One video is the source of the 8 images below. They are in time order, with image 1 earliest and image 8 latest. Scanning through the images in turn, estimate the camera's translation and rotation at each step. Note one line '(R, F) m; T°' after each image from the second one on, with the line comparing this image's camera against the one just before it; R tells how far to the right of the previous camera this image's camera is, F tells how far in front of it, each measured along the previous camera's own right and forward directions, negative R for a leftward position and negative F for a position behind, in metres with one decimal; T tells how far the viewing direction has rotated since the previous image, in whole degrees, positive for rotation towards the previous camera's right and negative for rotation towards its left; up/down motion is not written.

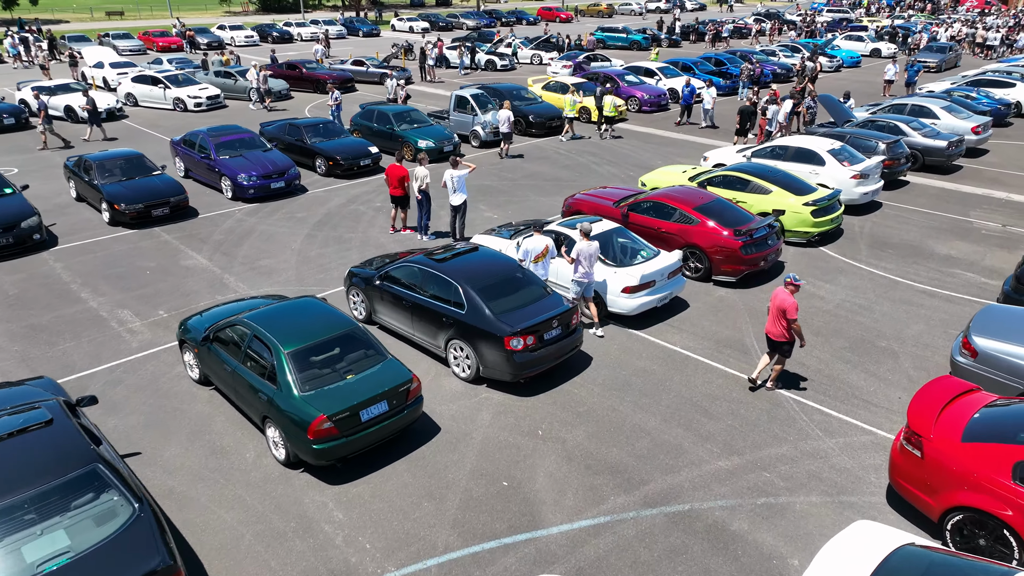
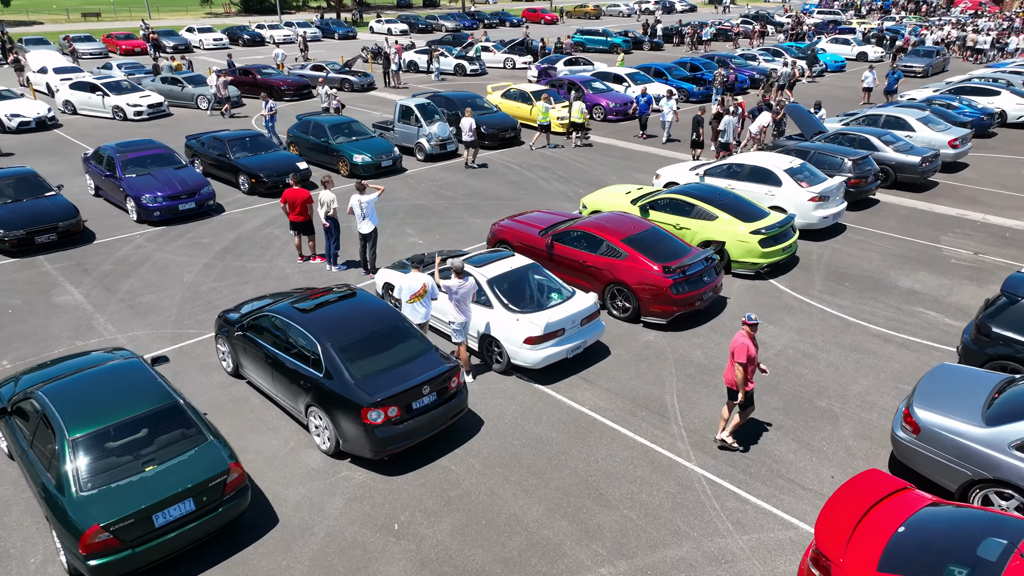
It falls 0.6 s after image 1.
(+1.6, +1.3) m; 0°
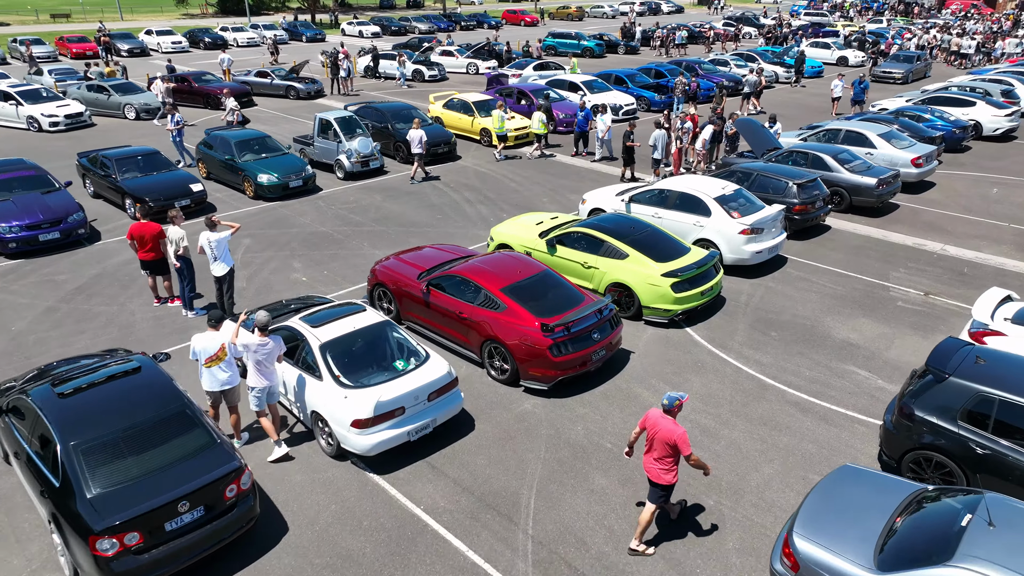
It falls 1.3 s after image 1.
(+2.0, +1.6) m; 0°
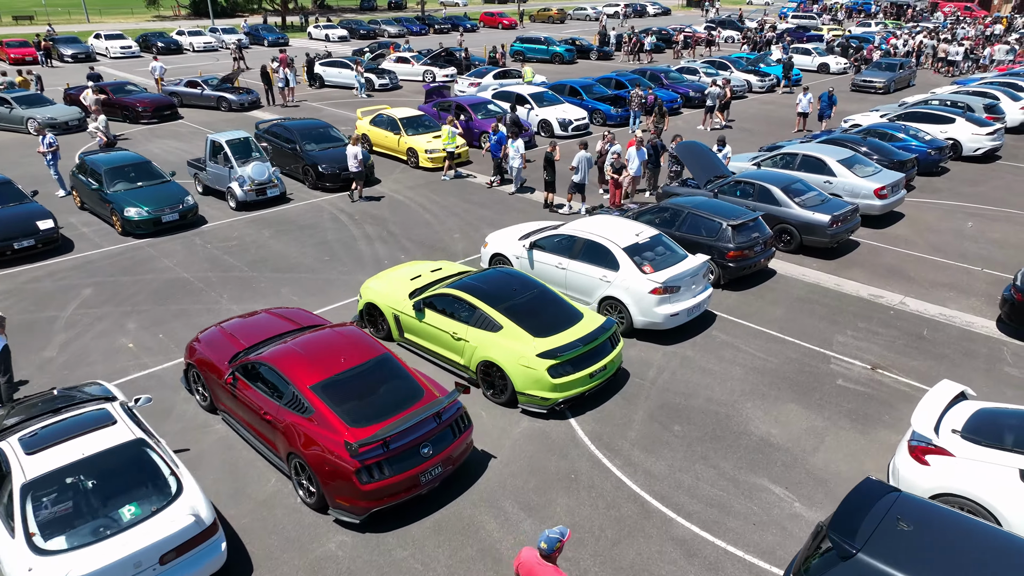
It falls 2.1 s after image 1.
(+2.1, +2.1) m; 0°
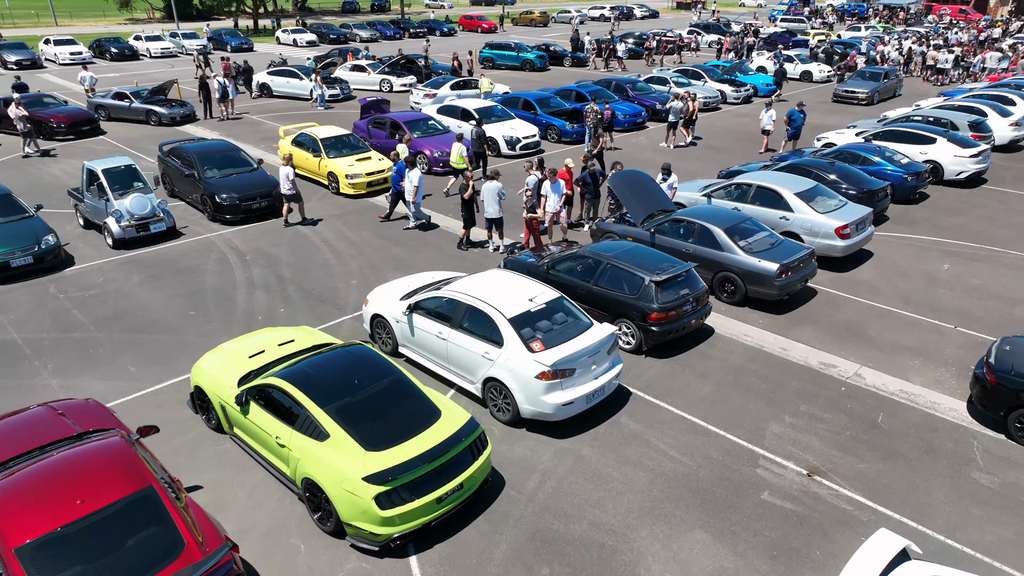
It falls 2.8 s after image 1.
(+1.8, +1.9) m; 0°
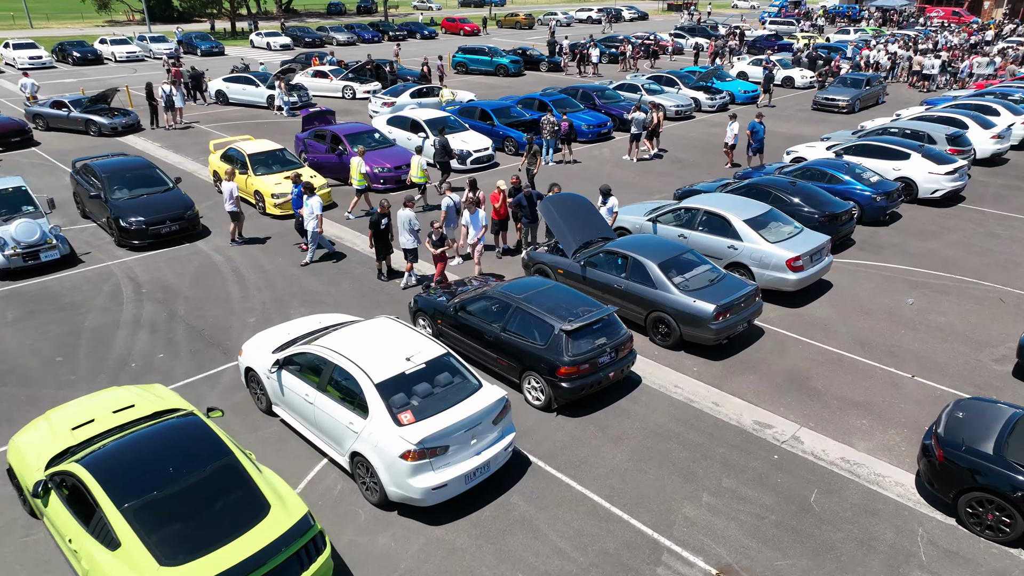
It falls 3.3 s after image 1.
(+1.5, +1.2) m; 0°
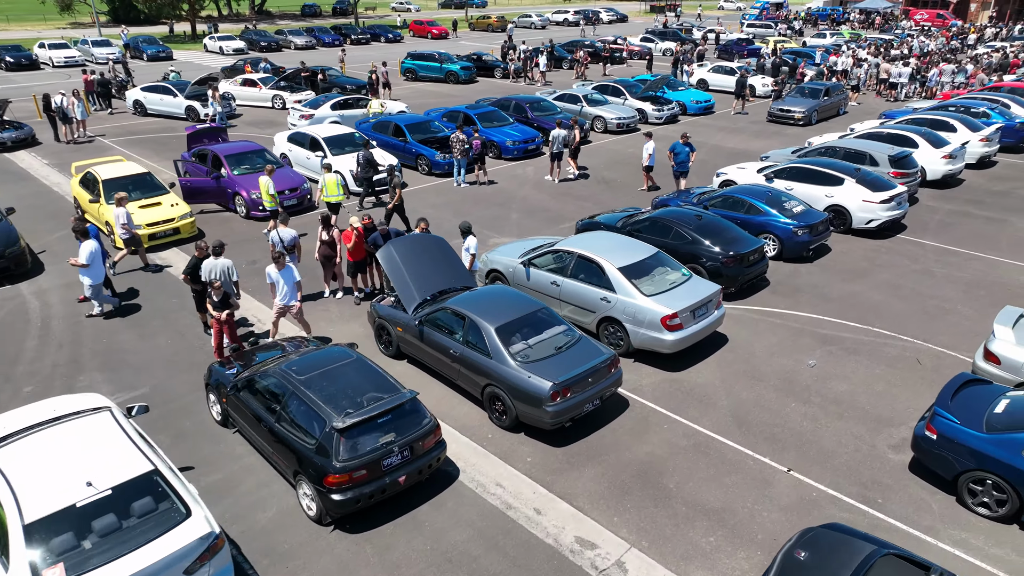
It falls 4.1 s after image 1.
(+2.6, +1.7) m; 0°
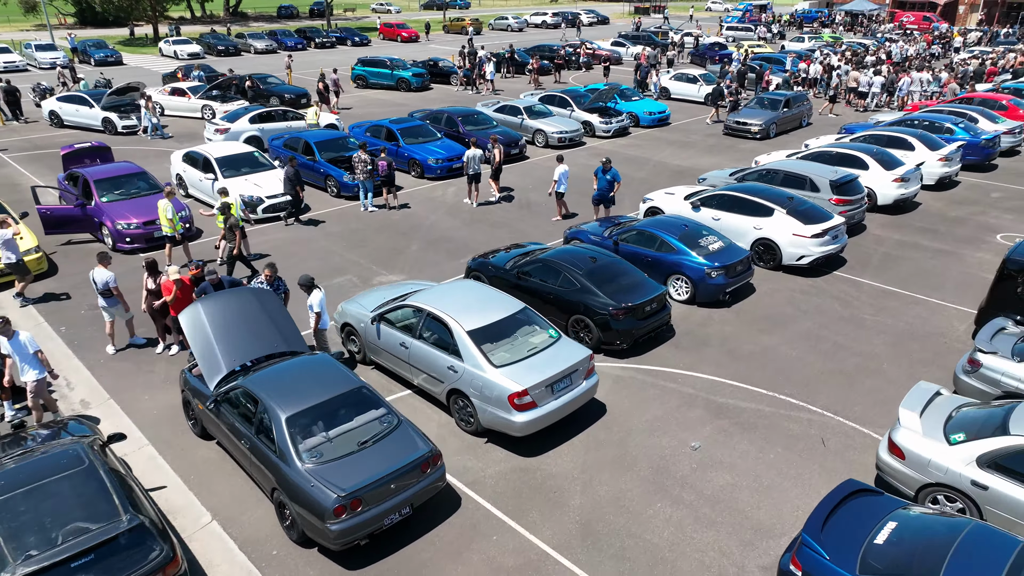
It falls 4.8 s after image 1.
(+2.3, +1.6) m; 0°
